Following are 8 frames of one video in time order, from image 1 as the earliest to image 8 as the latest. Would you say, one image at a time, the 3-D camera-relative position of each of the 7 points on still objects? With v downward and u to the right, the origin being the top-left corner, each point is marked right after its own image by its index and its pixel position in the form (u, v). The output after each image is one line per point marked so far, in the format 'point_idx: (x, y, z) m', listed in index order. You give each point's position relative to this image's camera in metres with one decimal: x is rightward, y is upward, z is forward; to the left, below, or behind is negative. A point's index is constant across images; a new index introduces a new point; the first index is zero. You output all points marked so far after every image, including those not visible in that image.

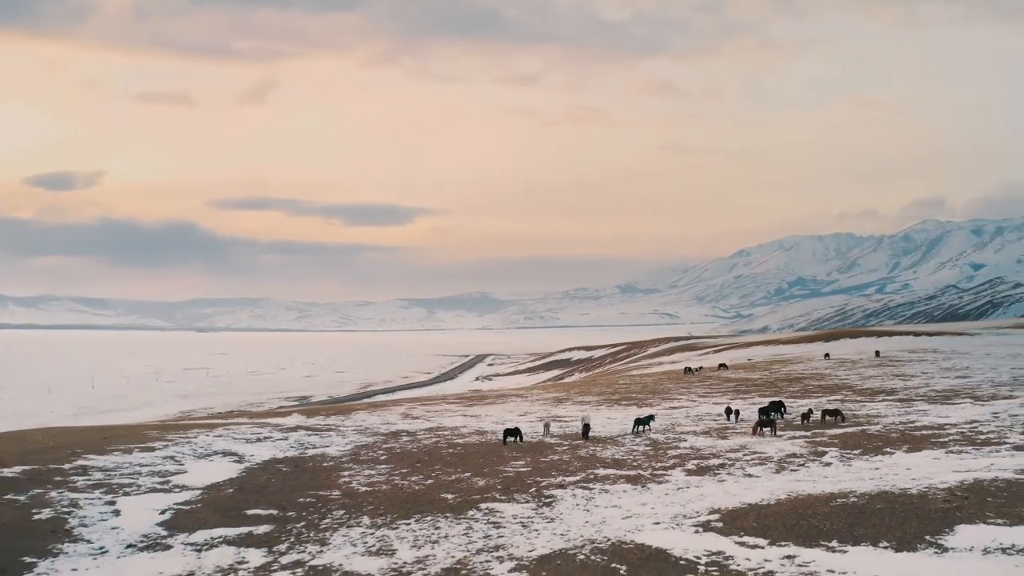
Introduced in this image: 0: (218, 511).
0: (-9.3, -7.1, +20.0) m
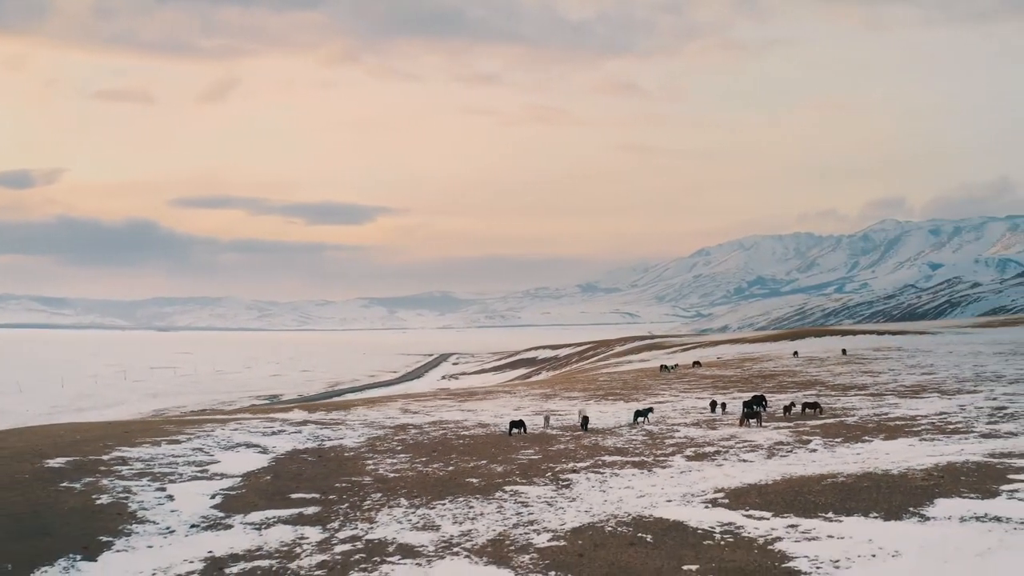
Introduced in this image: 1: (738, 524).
0: (-8.4, -7.1, +21.4) m
1: (+6.7, -6.9, +18.4) m
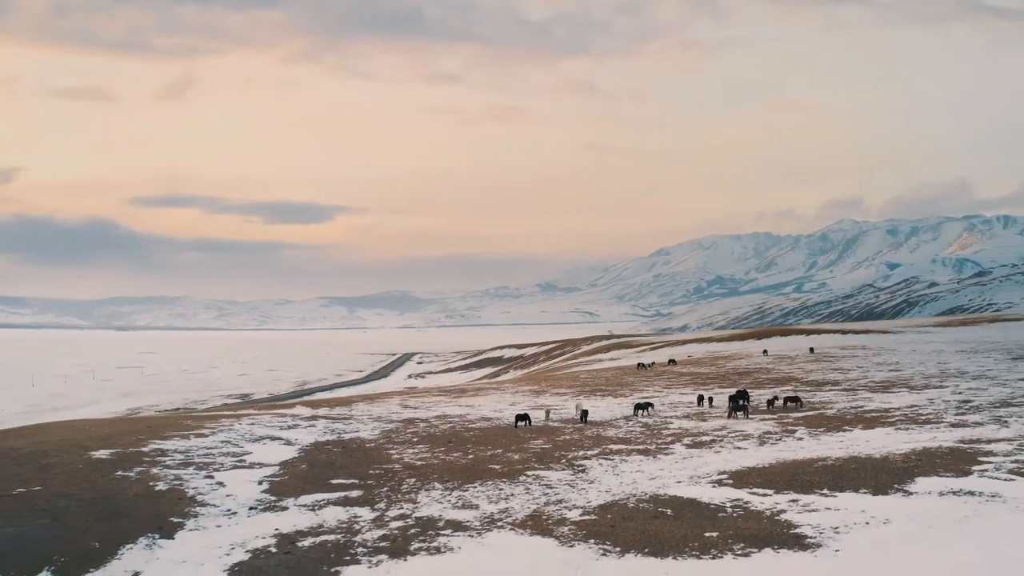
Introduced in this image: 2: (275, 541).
0: (-7.5, -7.1, +23.0) m
1: (+7.7, -6.9, +20.6) m
2: (-6.4, -6.9, +17.0) m
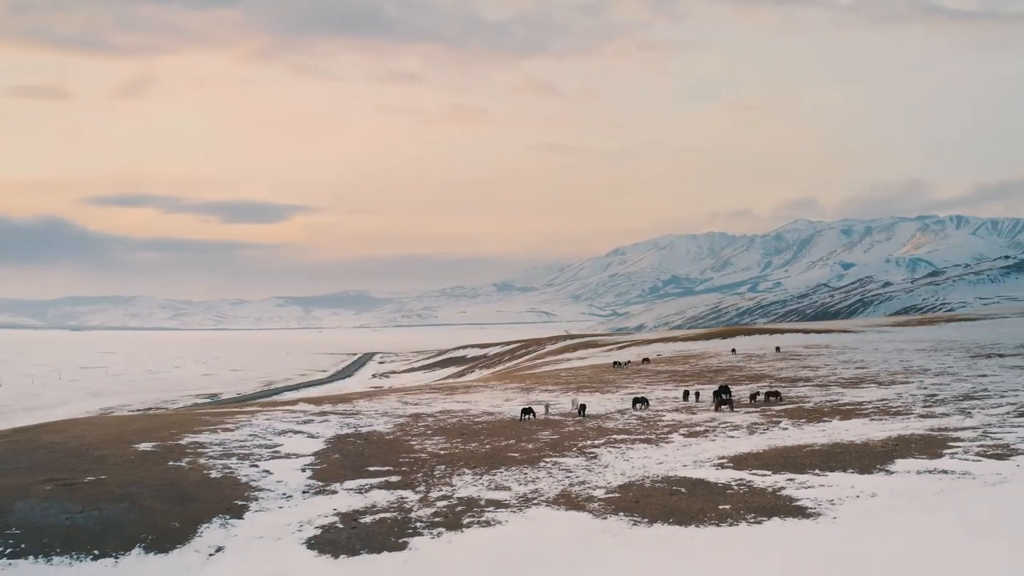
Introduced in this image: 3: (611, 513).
0: (-6.6, -7.1, +24.7) m
1: (+8.7, -7.0, +23.0) m
2: (-5.2, -7.0, +18.8) m
3: (+3.1, -6.9, +19.4) m
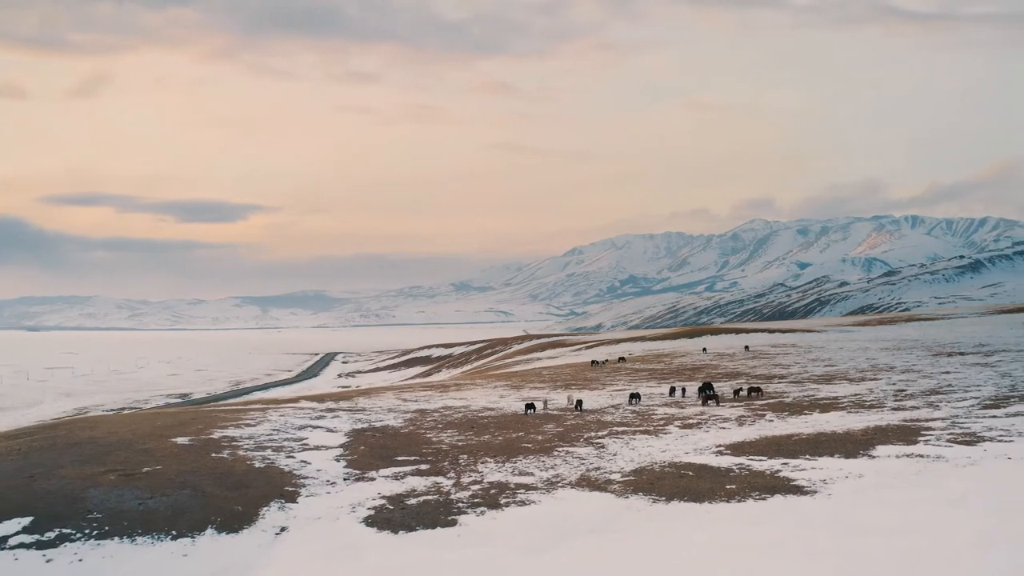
0: (-5.8, -7.2, +26.4) m
1: (+9.6, -7.1, +25.4) m
2: (-4.1, -7.0, +20.6) m
3: (+4.1, -7.0, +21.6) m
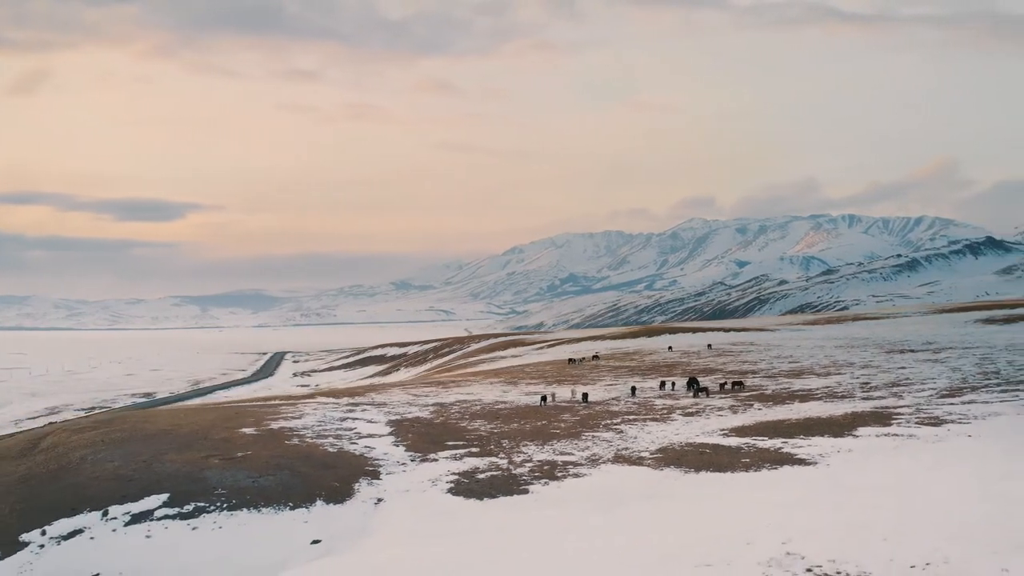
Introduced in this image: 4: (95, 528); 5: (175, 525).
0: (-4.0, -7.4, +29.7) m
1: (+11.4, -7.3, +29.5) m
2: (-2.0, -7.2, +23.9) m
3: (+6.1, -7.2, +25.4) m
4: (-12.7, -7.4, +19.1) m
5: (-10.4, -7.4, +19.4) m
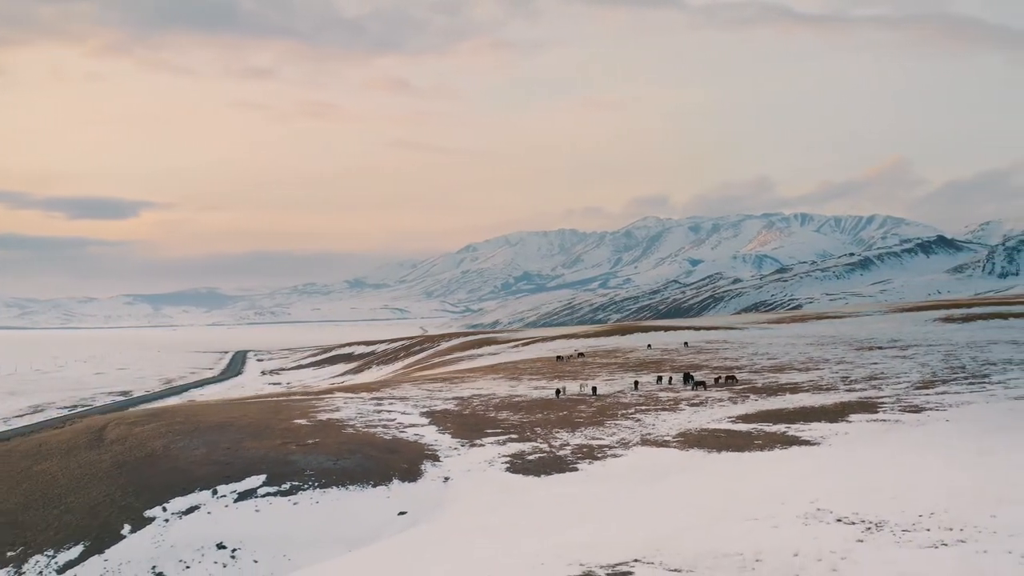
0: (-2.3, -7.5, +32.6) m
1: (+13.1, -7.4, +33.0) m
2: (-0.1, -7.3, +27.0) m
3: (+8.0, -7.3, +28.7) m
4: (-10.5, -7.5, +21.7) m
5: (-8.3, -7.5, +22.1) m
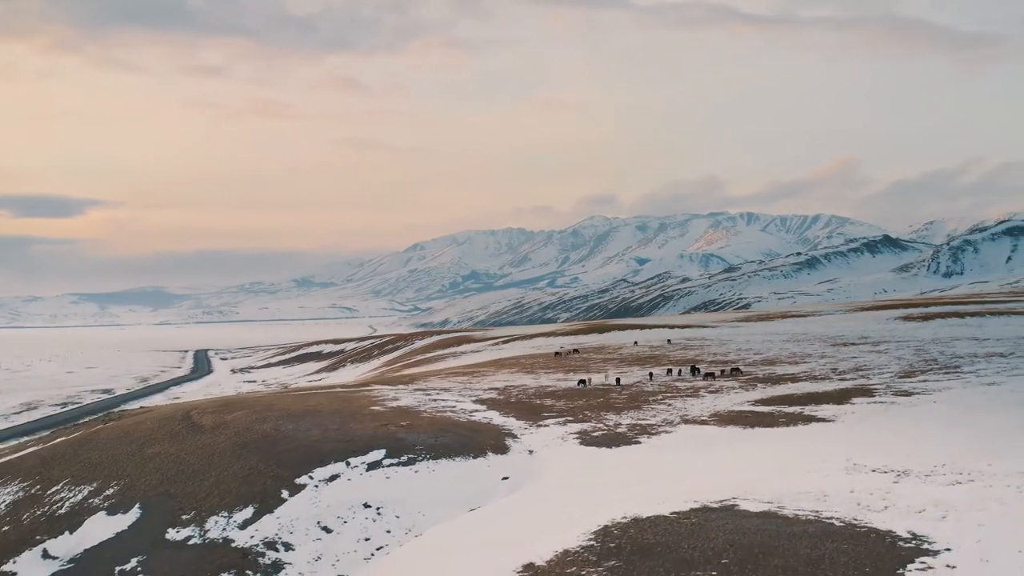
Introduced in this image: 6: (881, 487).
0: (+0.9, -7.5, +37.0) m
1: (+16.3, -7.4, +38.1) m
2: (+3.3, -7.4, +31.5) m
3: (+11.4, -7.4, +33.5) m
4: (-6.9, -7.7, +25.8) m
5: (-4.7, -7.7, +26.3) m
6: (+11.4, -6.3, +19.4) m
